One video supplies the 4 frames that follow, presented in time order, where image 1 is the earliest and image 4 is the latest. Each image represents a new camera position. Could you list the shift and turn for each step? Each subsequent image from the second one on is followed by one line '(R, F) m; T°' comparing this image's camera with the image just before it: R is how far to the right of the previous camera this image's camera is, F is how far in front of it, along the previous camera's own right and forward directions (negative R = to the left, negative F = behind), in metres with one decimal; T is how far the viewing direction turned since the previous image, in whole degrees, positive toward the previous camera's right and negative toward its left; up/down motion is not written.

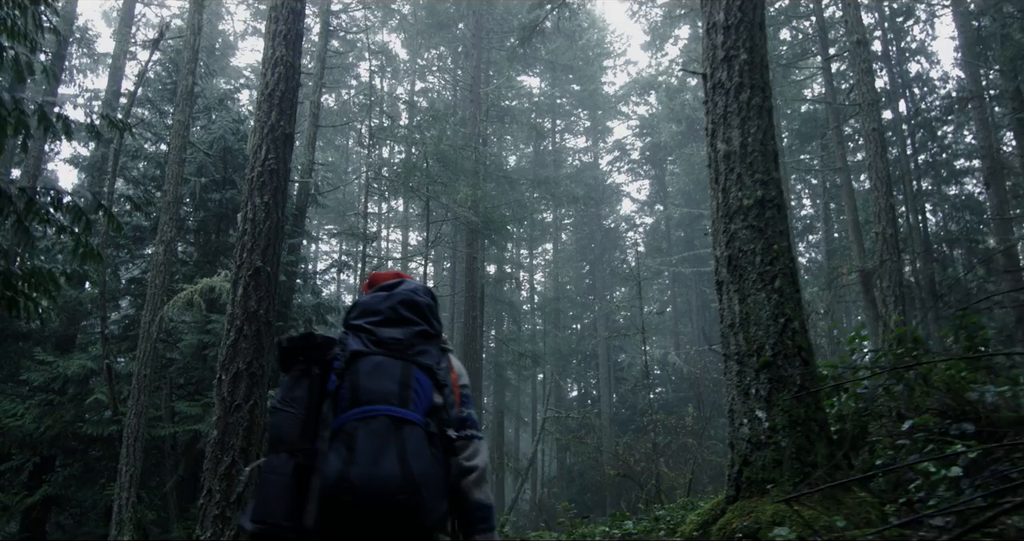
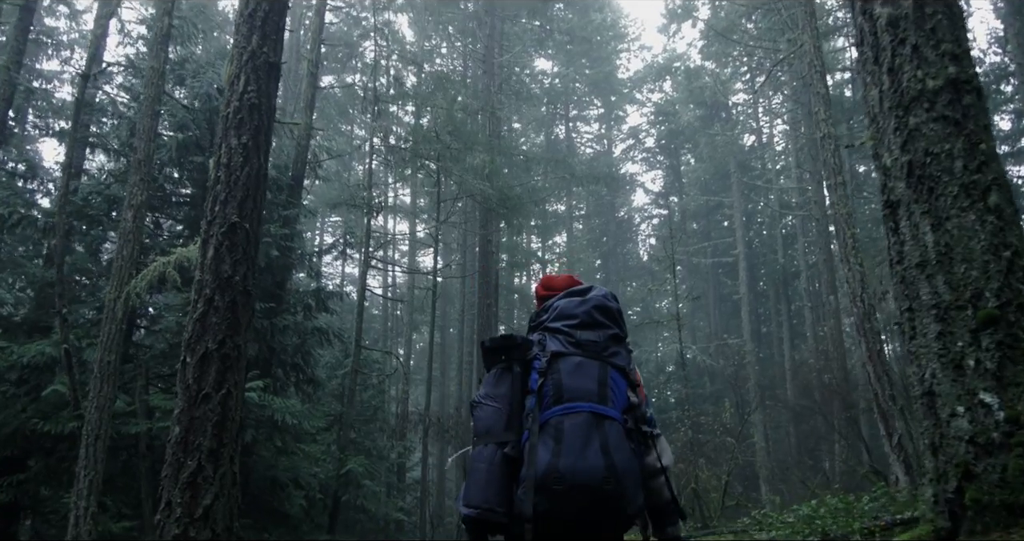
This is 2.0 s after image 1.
(-0.3, +1.4) m; -1°
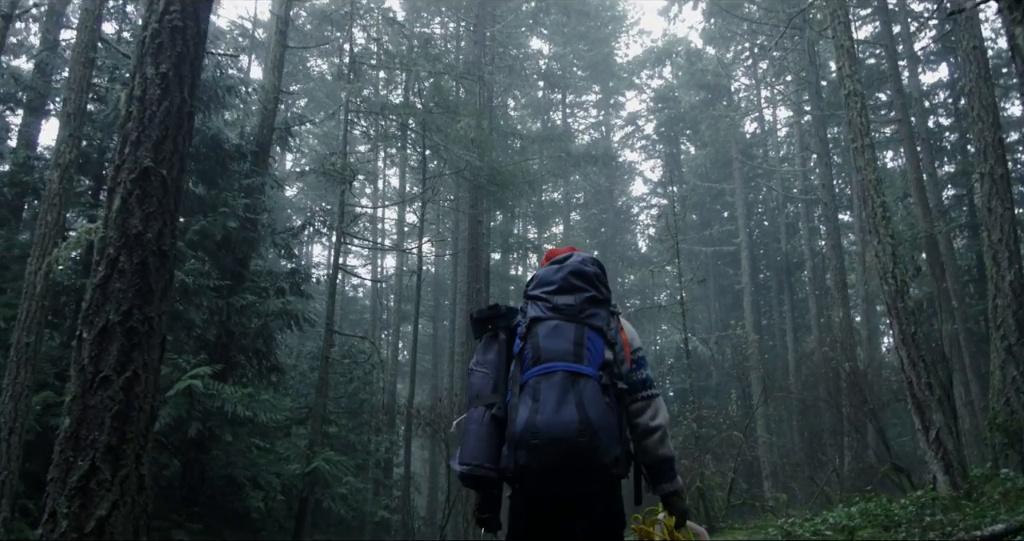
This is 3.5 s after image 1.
(+0.1, +1.0) m; 0°
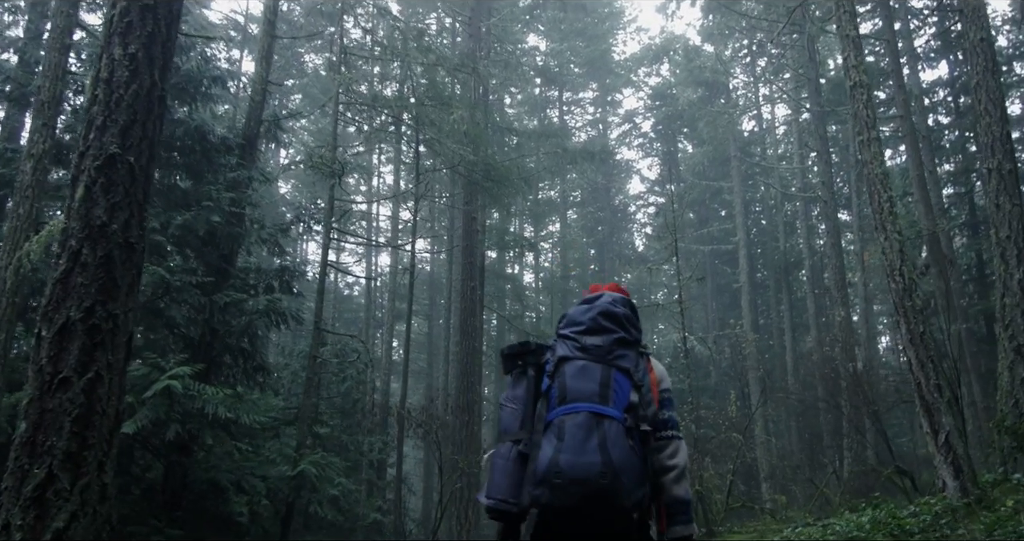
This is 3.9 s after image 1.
(0.0, +0.3) m; 0°
